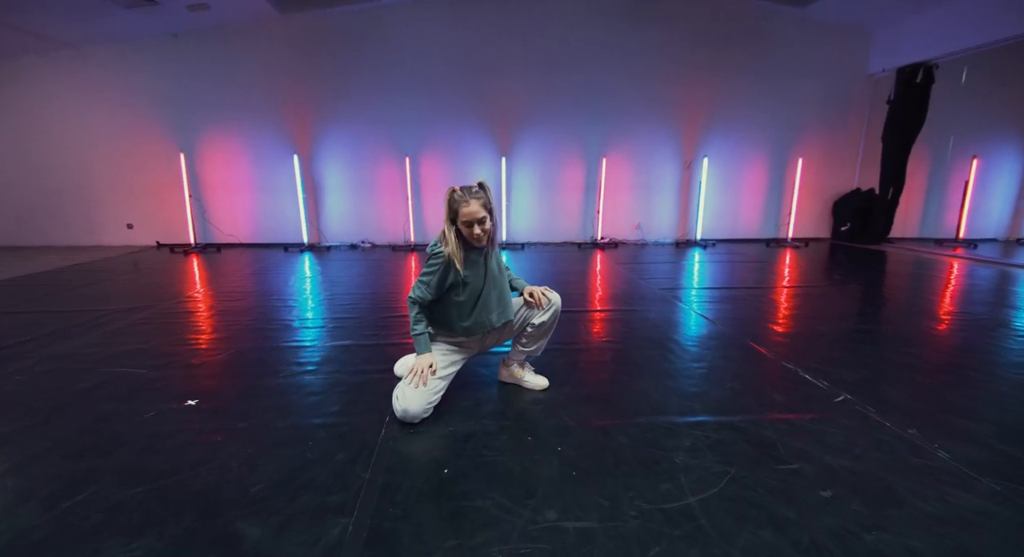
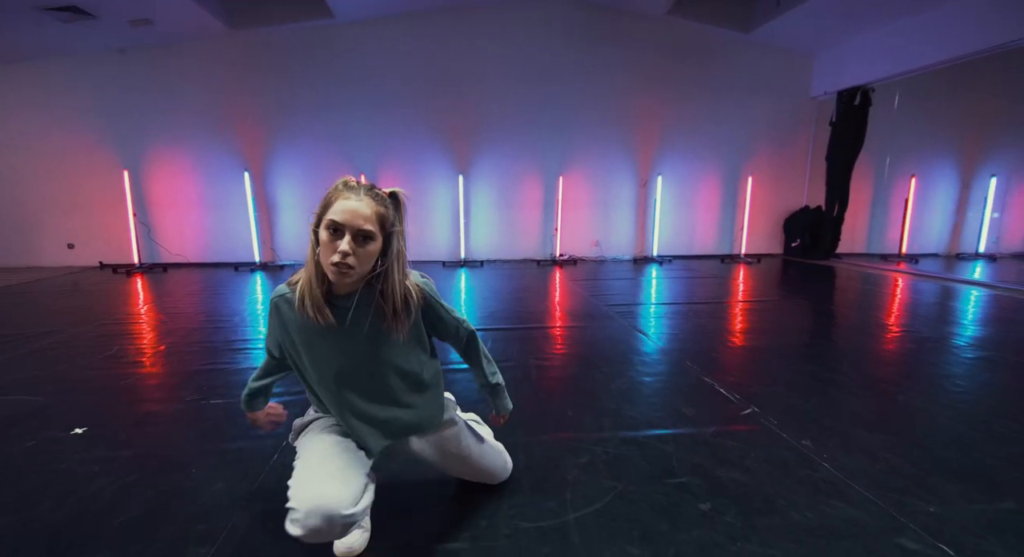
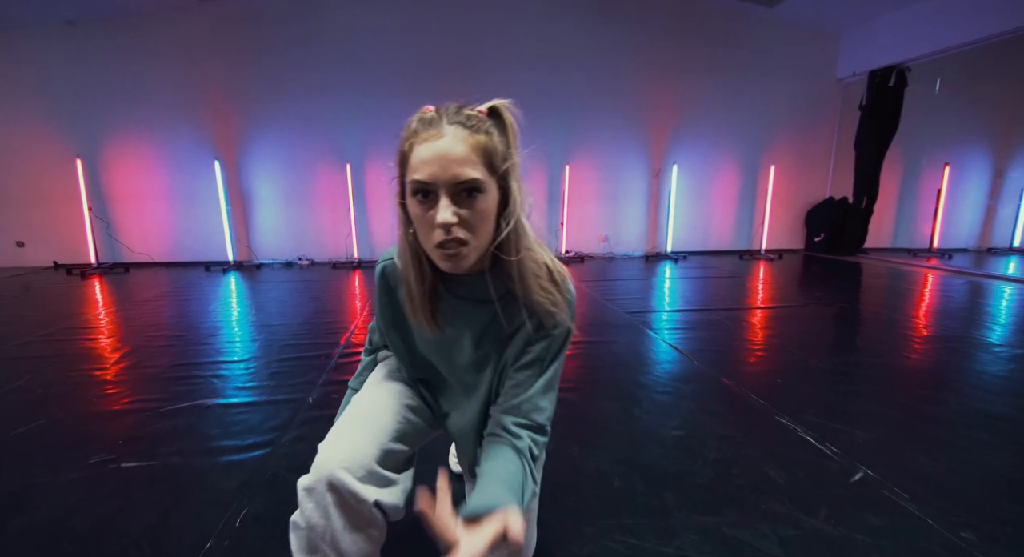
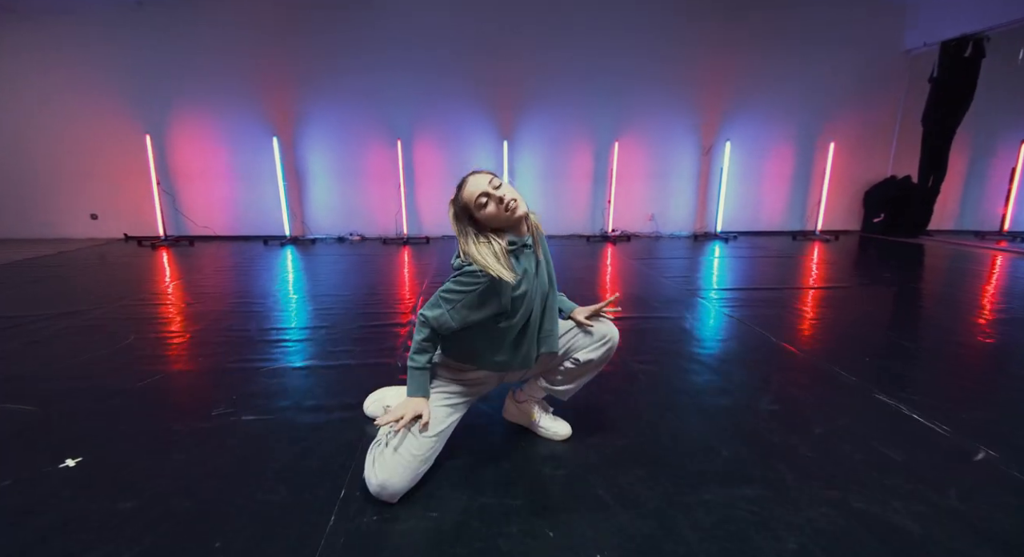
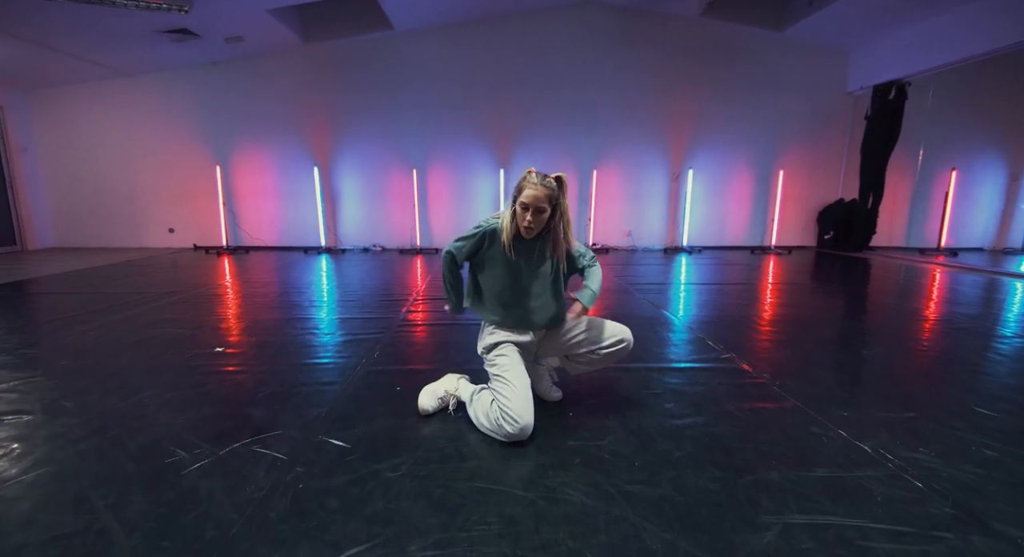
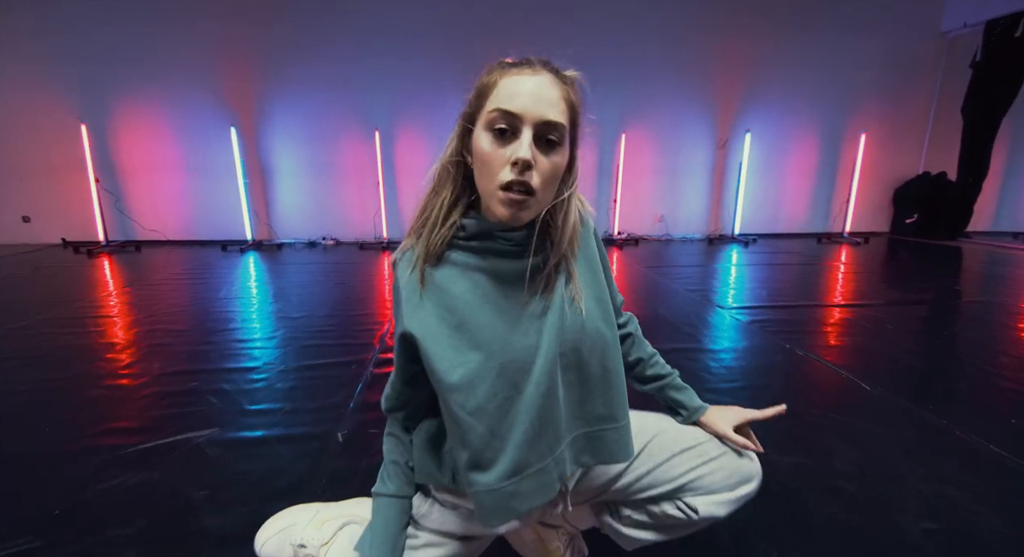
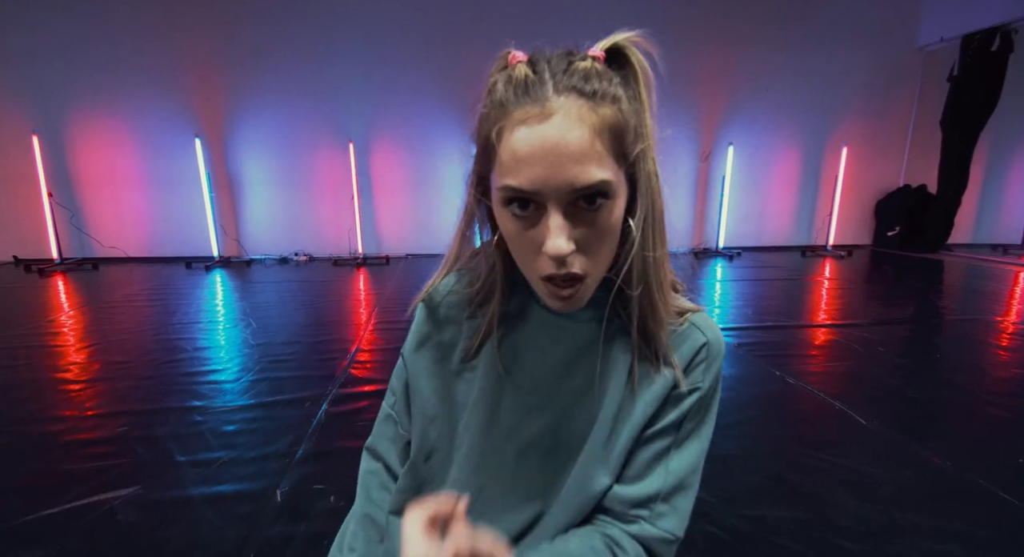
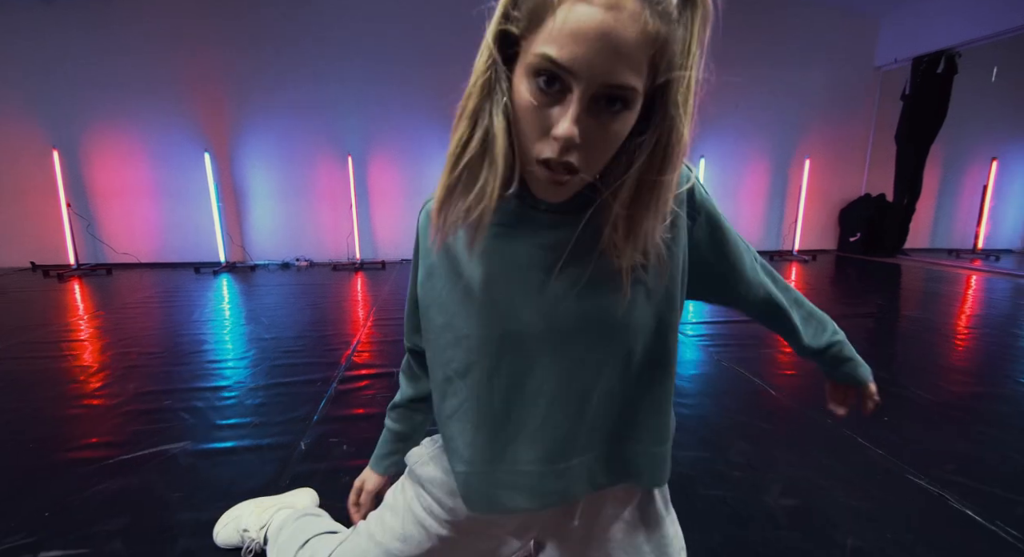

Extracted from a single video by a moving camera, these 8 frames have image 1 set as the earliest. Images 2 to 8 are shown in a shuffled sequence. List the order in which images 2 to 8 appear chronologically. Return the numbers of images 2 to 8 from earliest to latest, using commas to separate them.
4, 6, 7, 8, 3, 2, 5
